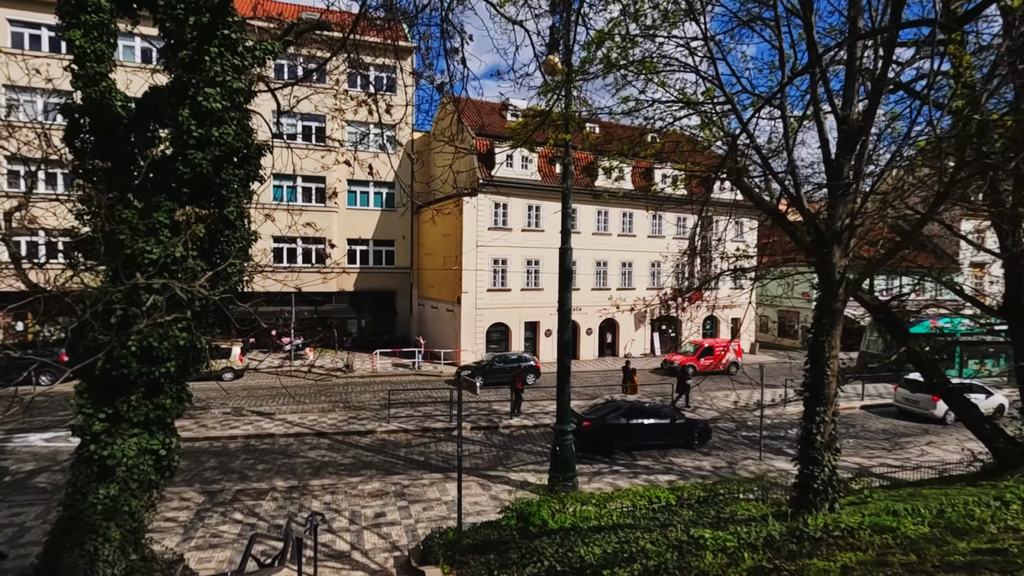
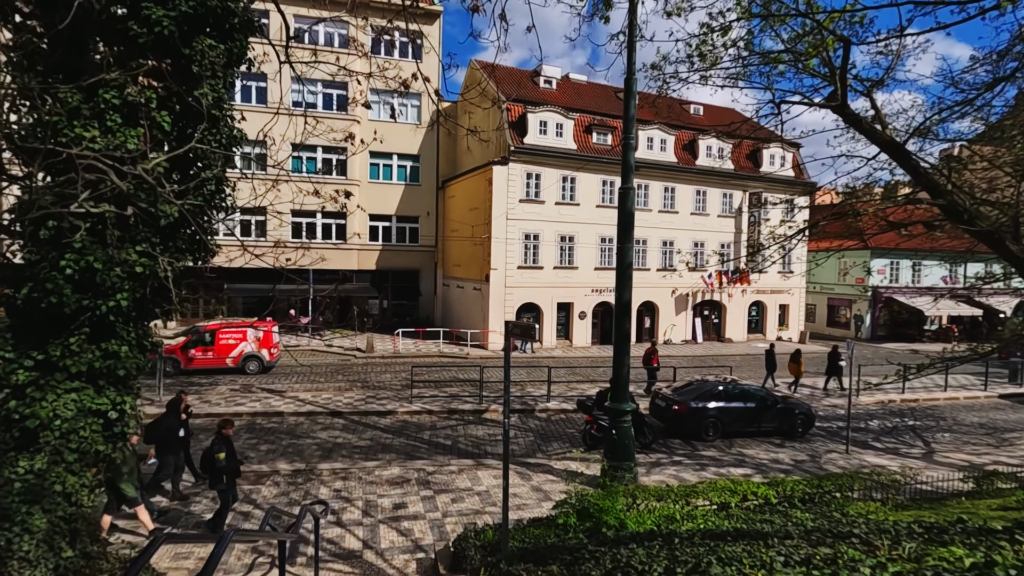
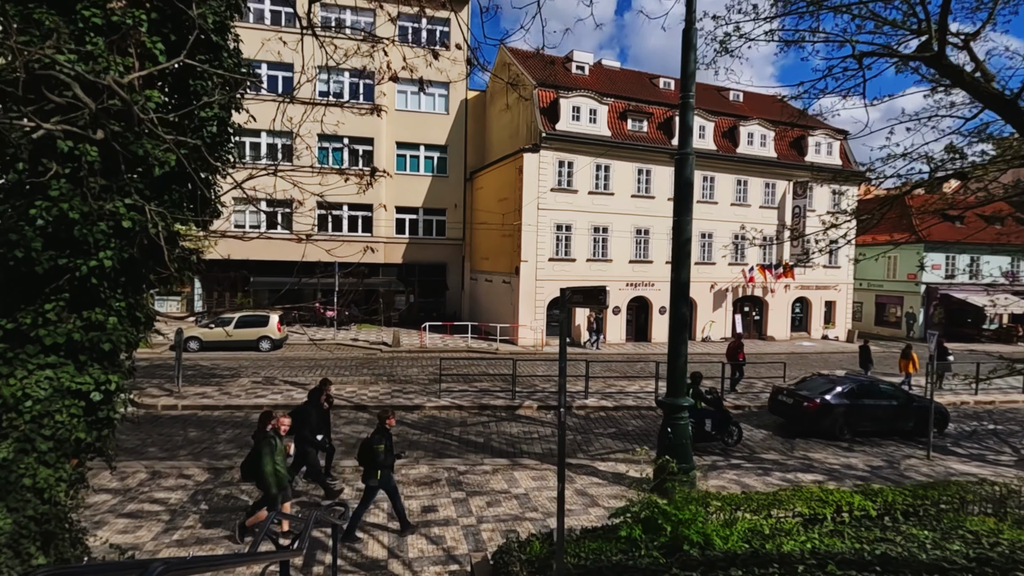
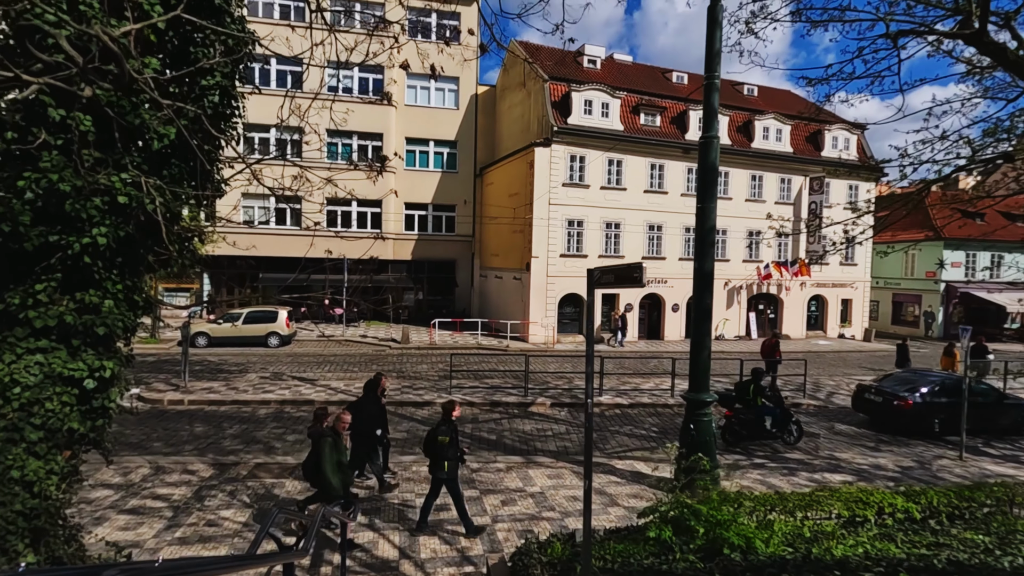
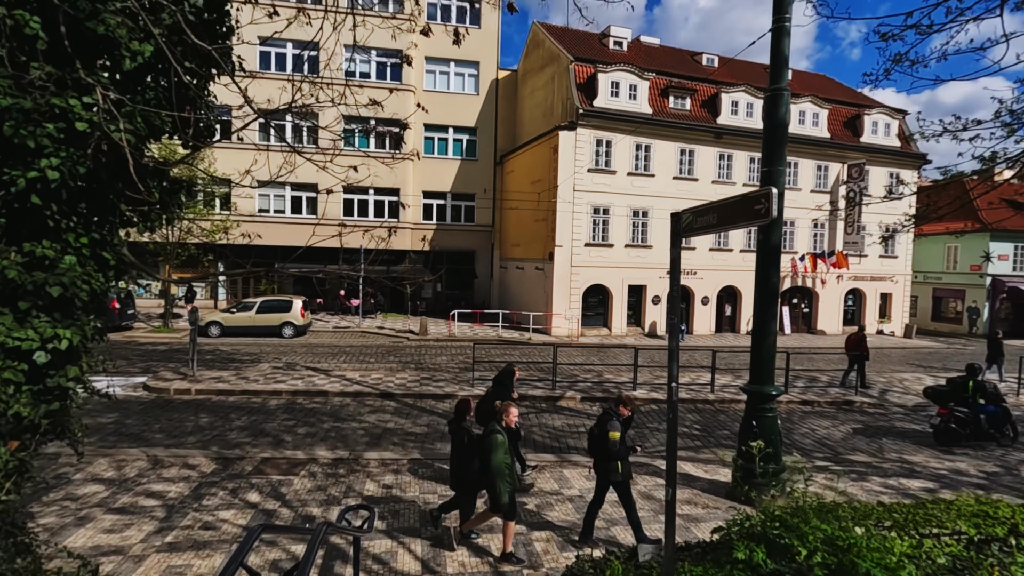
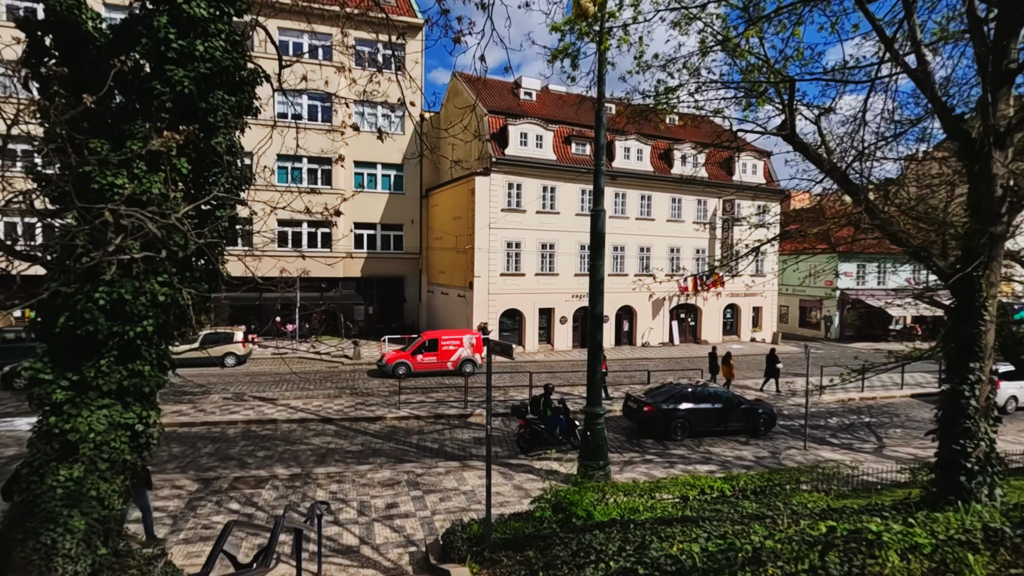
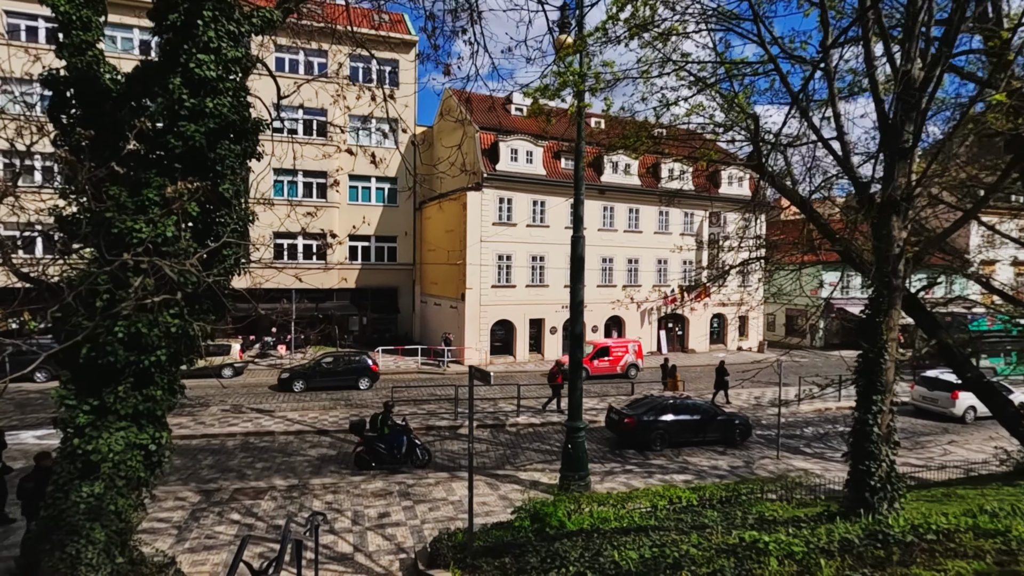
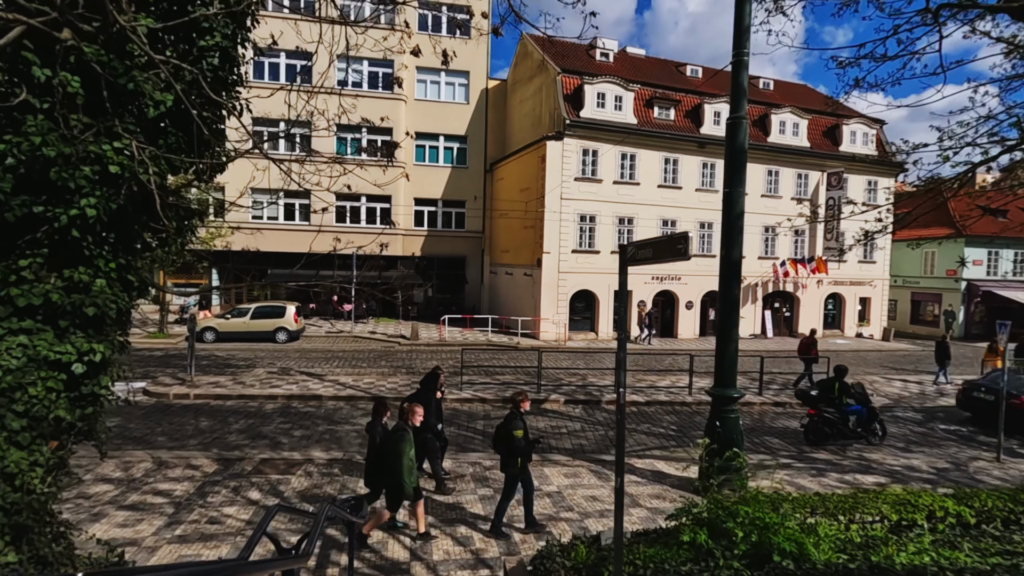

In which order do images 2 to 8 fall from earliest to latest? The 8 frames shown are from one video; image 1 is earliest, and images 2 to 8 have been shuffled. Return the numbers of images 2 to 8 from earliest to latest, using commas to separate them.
7, 6, 2, 3, 4, 8, 5
